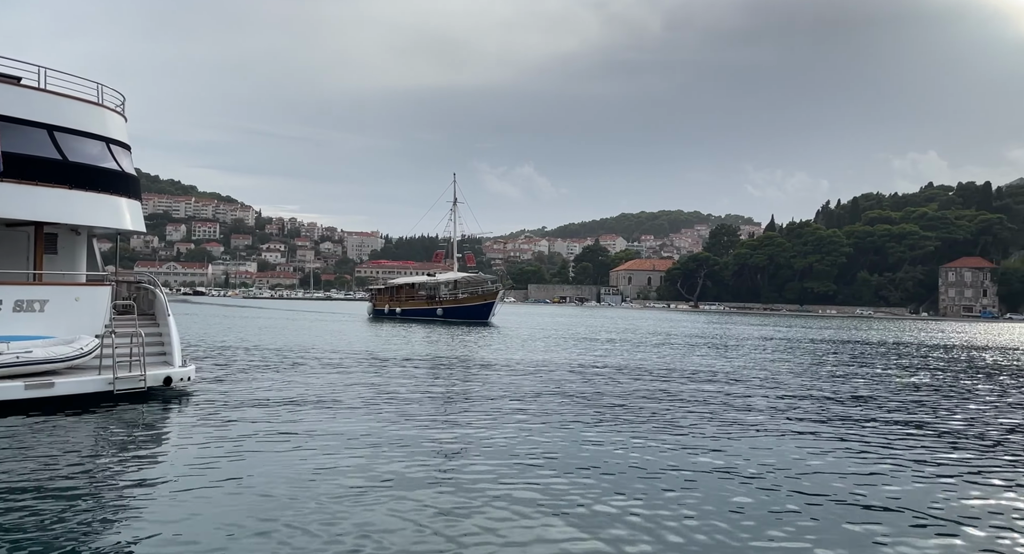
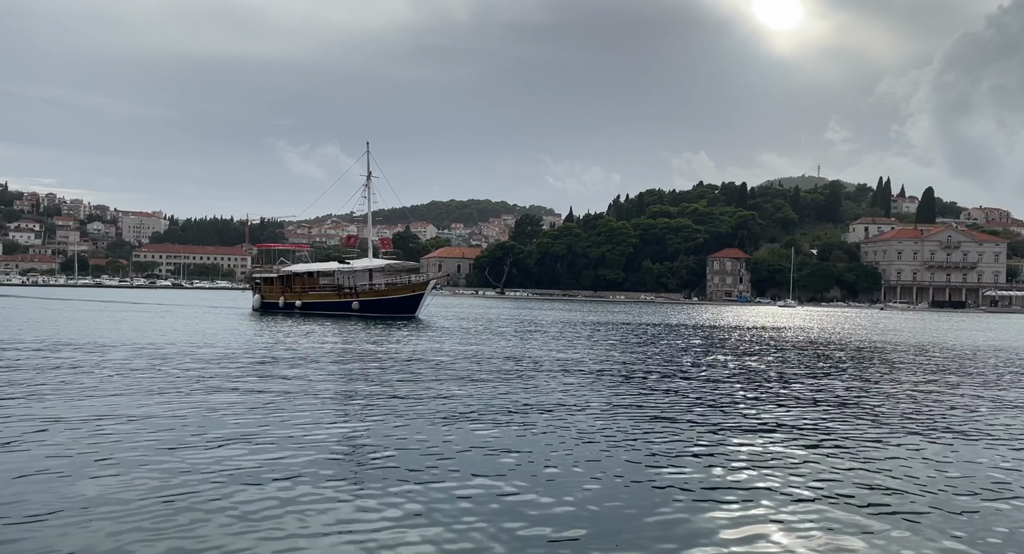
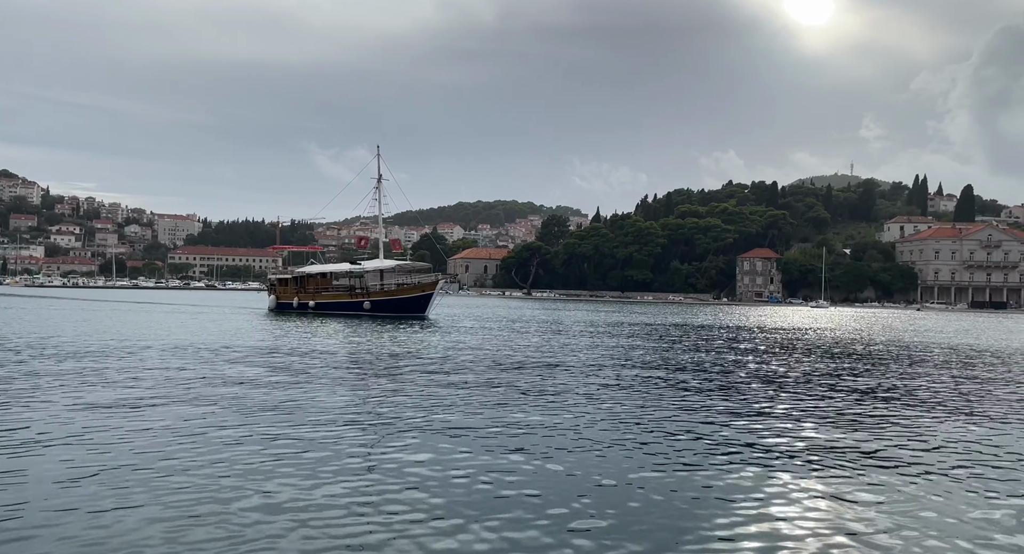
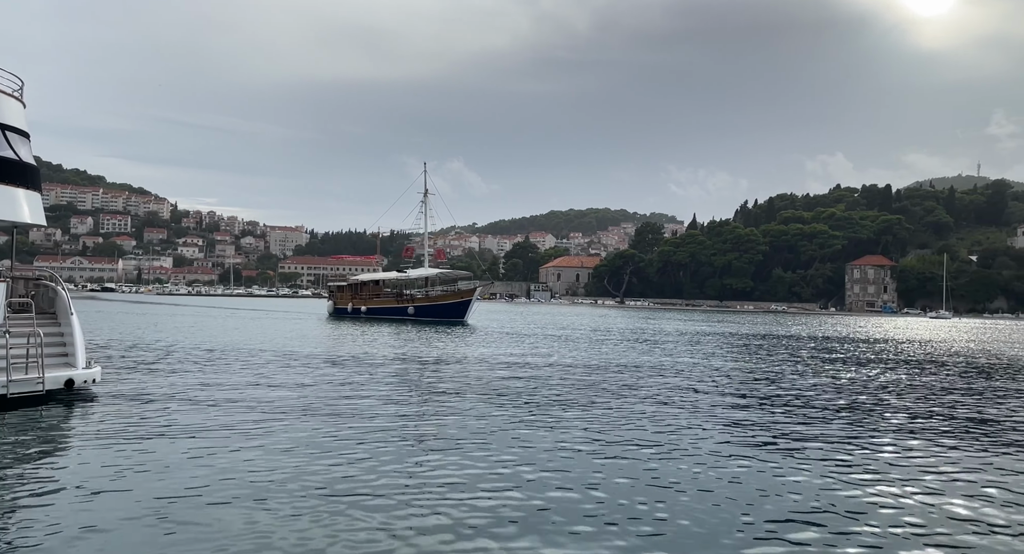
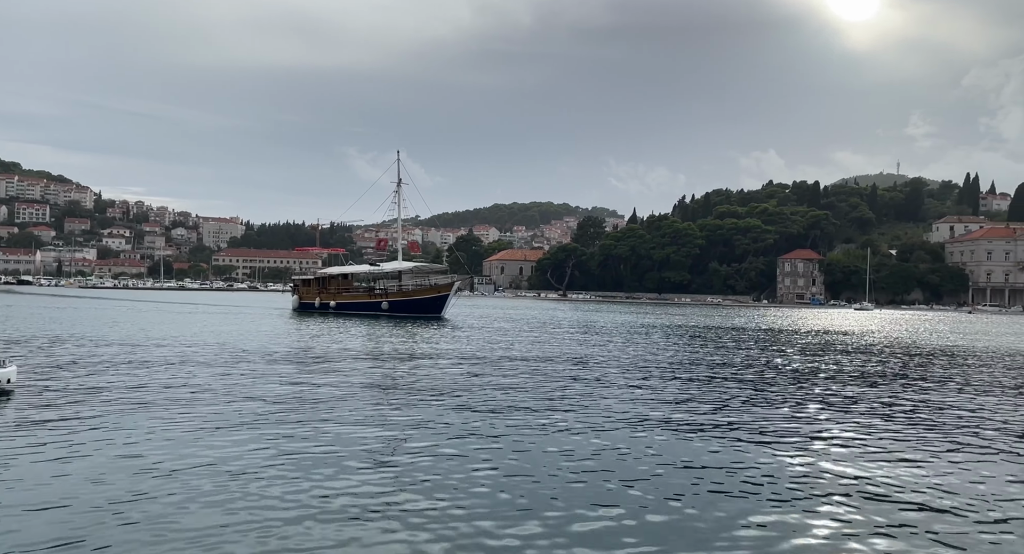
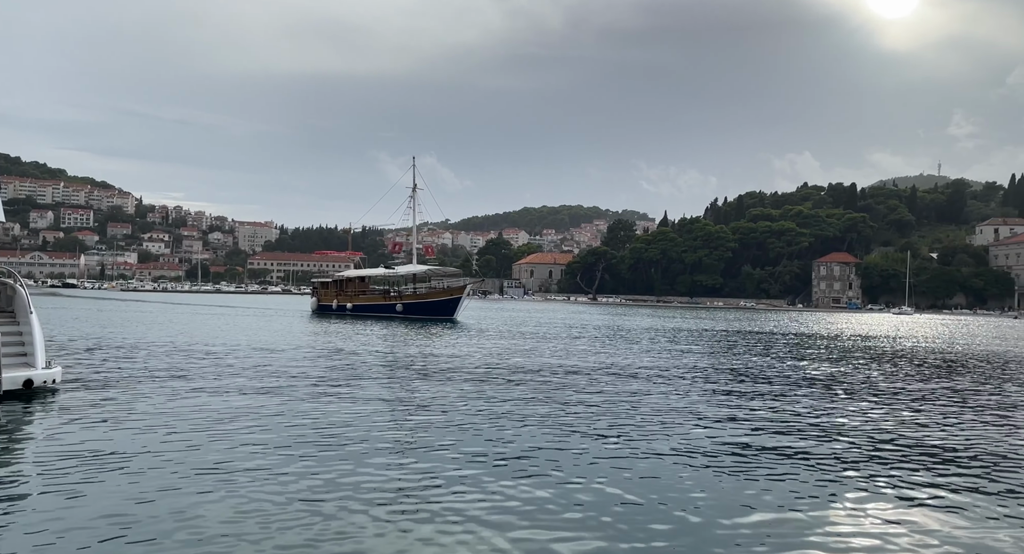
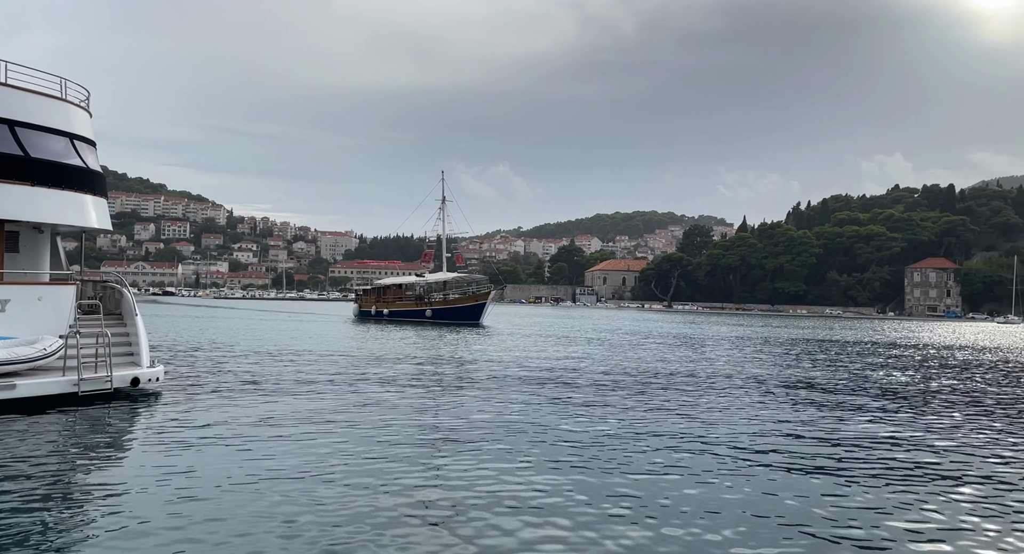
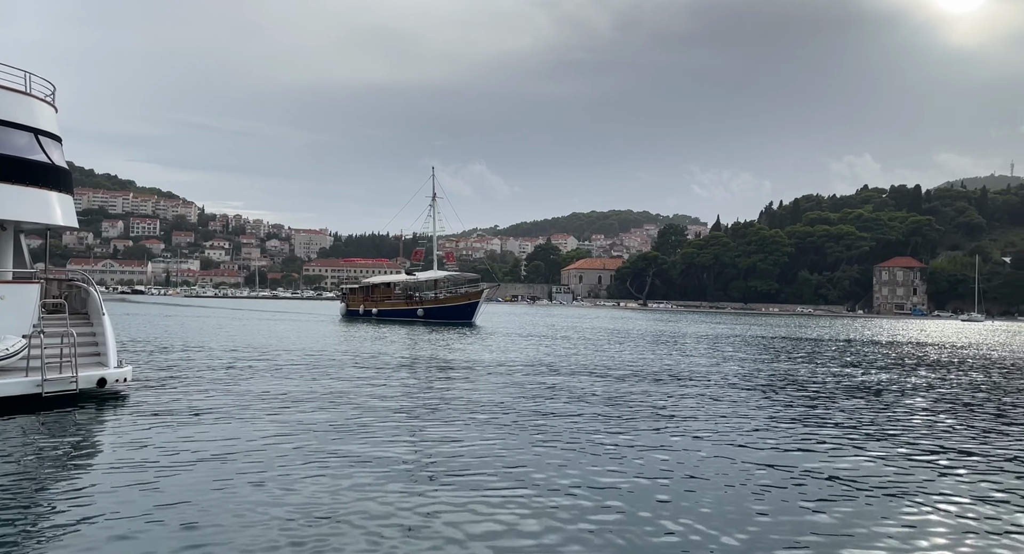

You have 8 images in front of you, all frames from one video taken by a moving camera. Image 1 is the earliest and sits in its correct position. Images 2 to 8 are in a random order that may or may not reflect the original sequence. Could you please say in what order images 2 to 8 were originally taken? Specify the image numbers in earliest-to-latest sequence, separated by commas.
7, 8, 4, 6, 5, 3, 2
